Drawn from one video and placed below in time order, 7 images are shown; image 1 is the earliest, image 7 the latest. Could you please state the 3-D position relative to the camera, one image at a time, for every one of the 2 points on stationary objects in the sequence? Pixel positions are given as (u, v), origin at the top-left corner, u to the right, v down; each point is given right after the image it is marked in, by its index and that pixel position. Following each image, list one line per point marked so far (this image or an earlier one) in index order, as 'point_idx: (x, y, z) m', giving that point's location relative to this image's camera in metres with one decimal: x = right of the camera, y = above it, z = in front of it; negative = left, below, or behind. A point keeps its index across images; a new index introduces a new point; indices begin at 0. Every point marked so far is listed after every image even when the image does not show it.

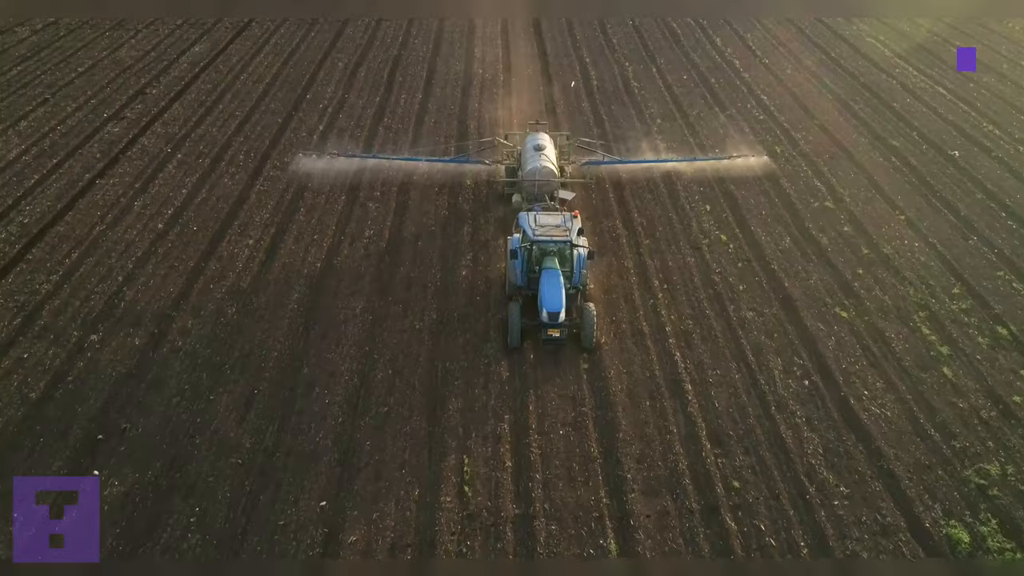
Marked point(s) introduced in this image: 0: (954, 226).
0: (+6.6, +0.9, +13.8) m
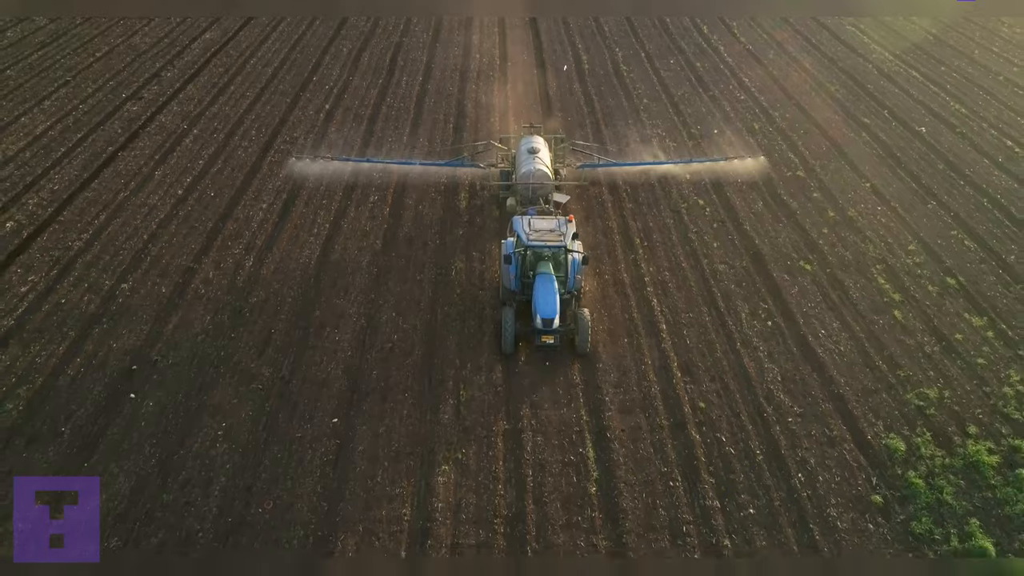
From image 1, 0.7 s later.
0: (+6.5, +1.5, +14.9) m
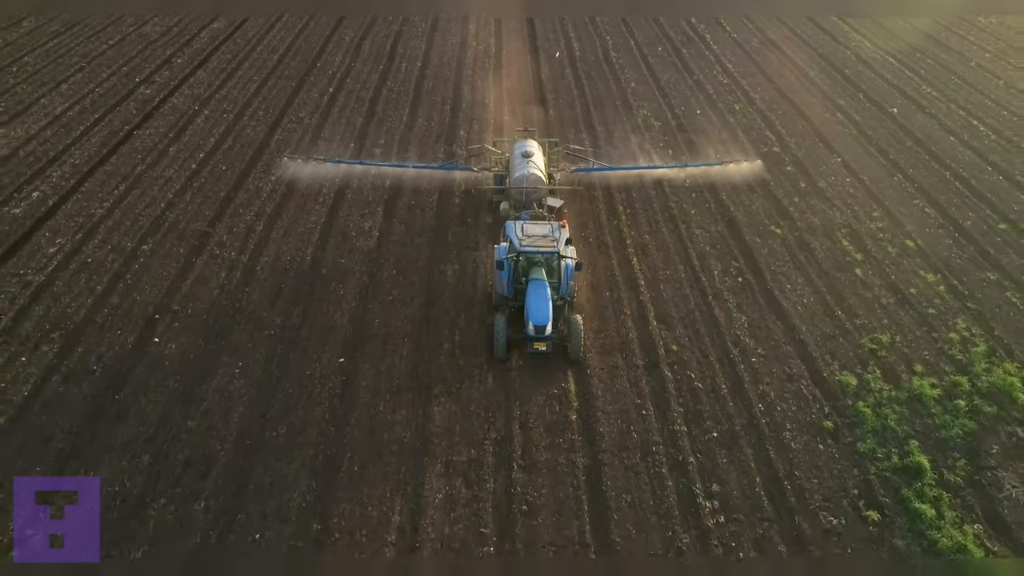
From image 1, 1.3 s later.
0: (+6.4, +2.1, +15.9) m
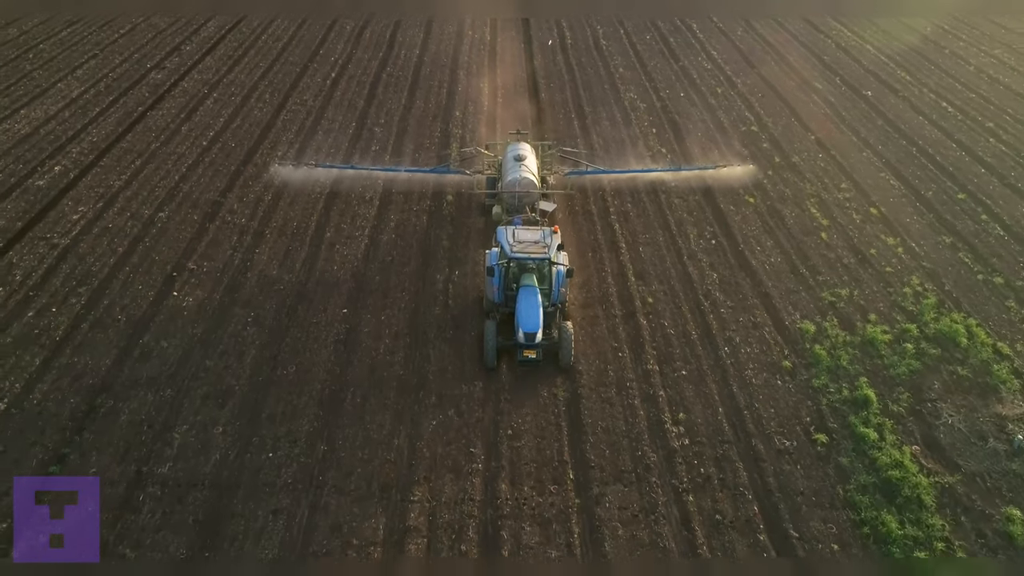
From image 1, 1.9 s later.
0: (+6.3, +2.6, +16.8) m
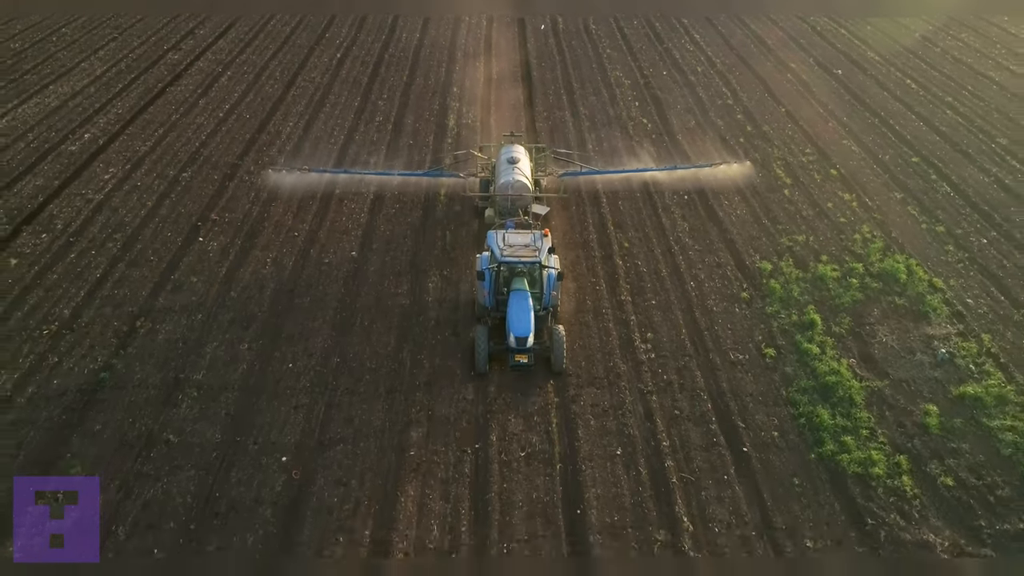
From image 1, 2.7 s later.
0: (+6.1, +3.4, +18.2) m
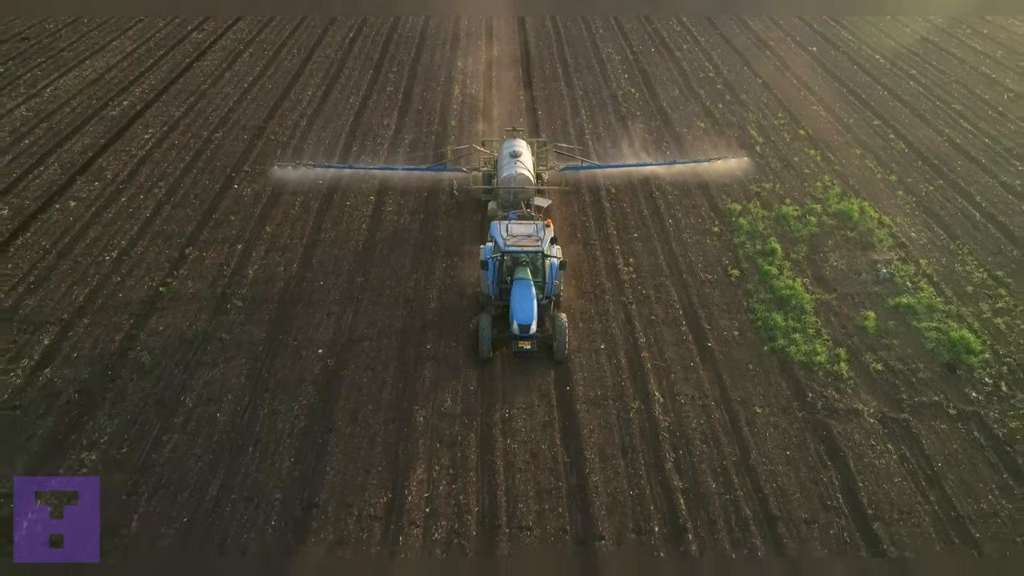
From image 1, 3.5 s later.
0: (+6.1, +4.4, +19.9) m
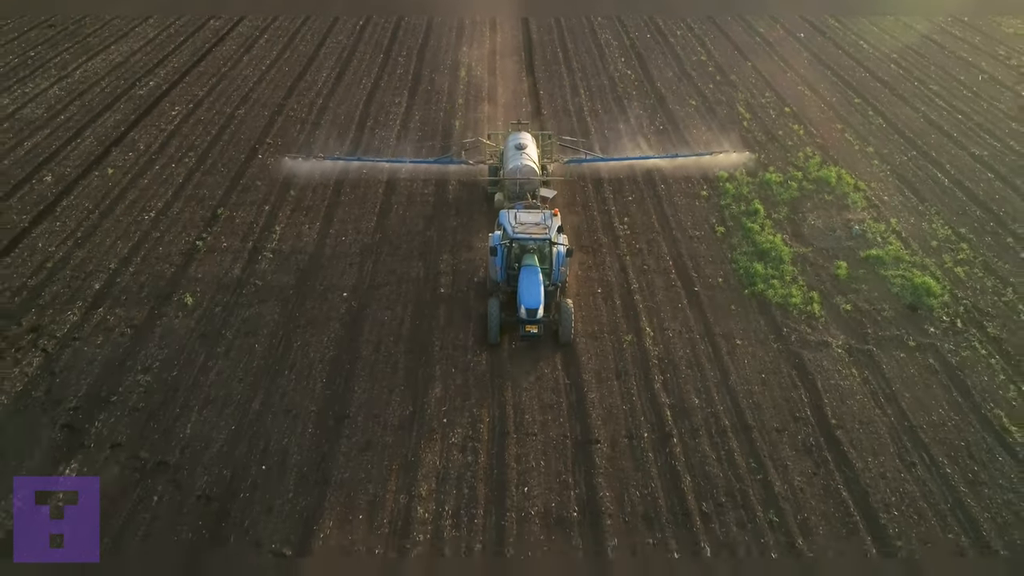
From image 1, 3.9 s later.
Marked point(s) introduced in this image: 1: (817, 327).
0: (+6.2, +5.0, +21.1) m
1: (+3.8, -0.5, +11.4) m
